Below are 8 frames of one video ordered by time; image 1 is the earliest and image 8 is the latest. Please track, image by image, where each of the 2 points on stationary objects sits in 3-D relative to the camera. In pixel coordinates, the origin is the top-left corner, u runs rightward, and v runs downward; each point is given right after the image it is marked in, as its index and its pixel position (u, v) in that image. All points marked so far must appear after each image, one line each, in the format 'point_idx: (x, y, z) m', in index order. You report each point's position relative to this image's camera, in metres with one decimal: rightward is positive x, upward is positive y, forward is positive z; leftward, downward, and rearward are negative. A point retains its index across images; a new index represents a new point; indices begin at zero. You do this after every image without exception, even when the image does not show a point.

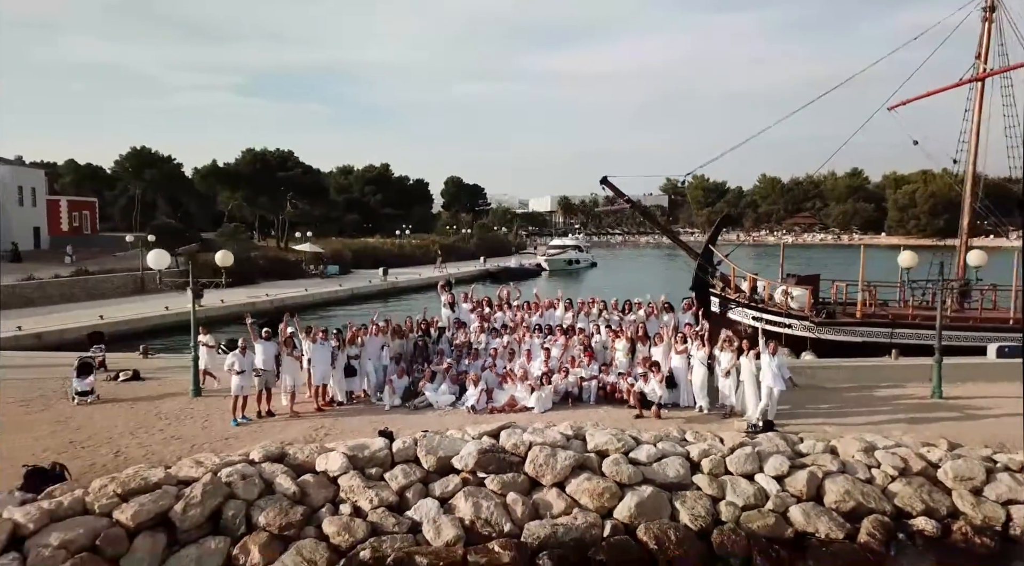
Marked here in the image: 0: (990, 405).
0: (+6.0, -1.5, +9.4) m
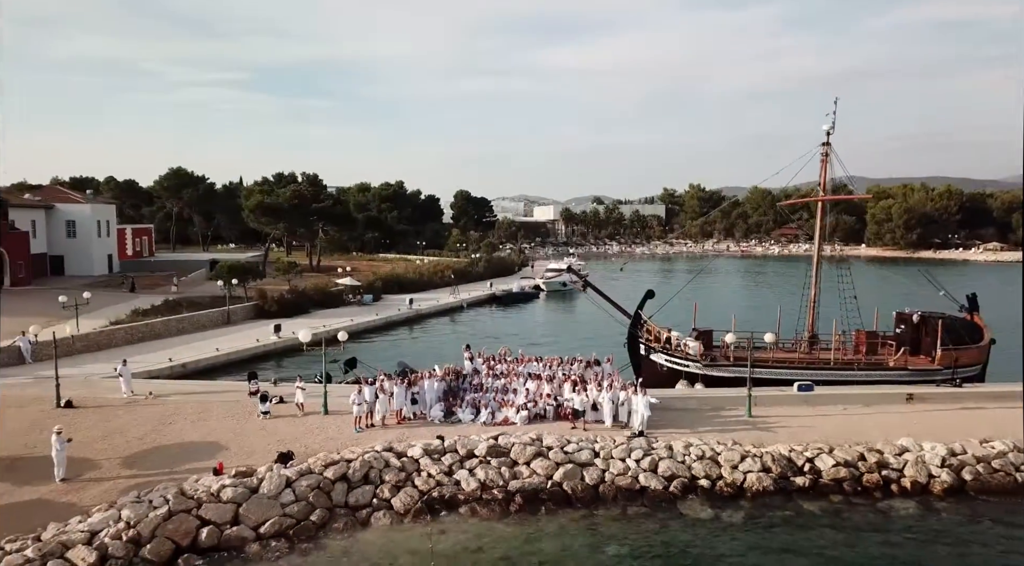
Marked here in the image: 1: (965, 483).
0: (+5.9, -3.1, +16.7) m
1: (+8.7, -3.8, +14.3) m
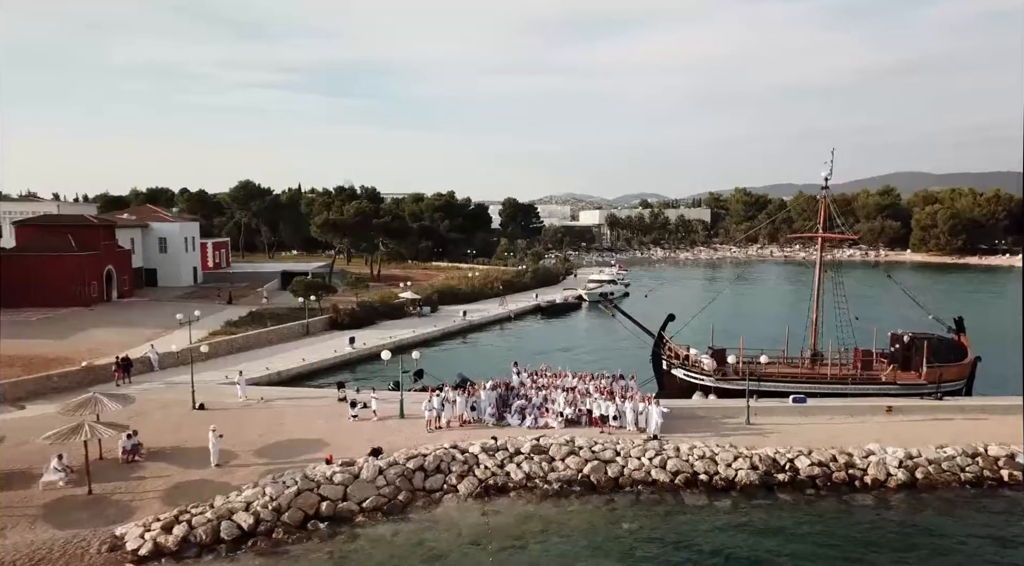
0: (+7.0, -4.0, +20.3) m
1: (+9.7, -4.7, +17.8) m
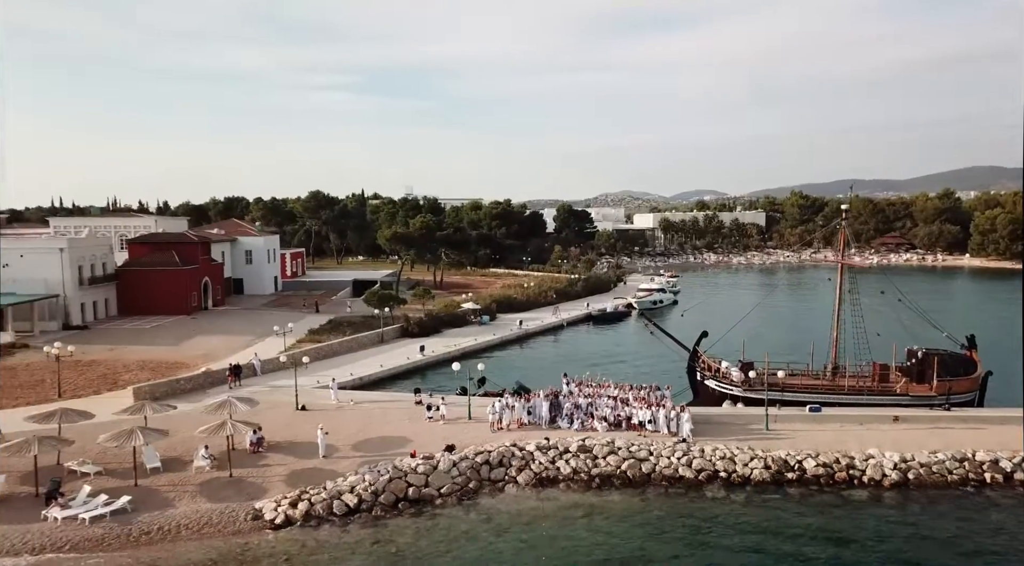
0: (+8.6, -4.7, +23.5) m
1: (+11.1, -5.5, +20.8) m
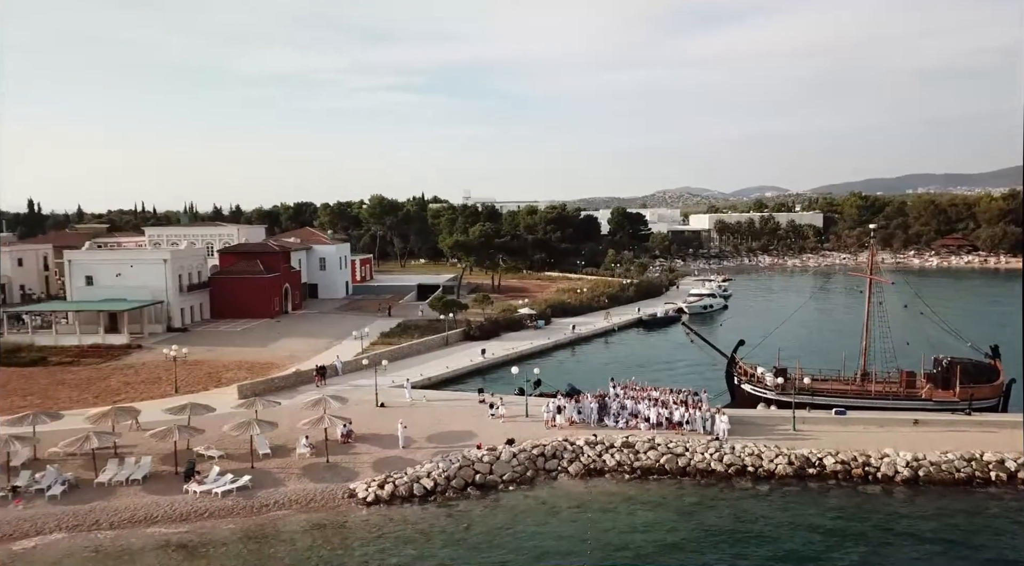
0: (+10.4, -5.3, +26.1) m
1: (+12.7, -6.0, +23.2) m
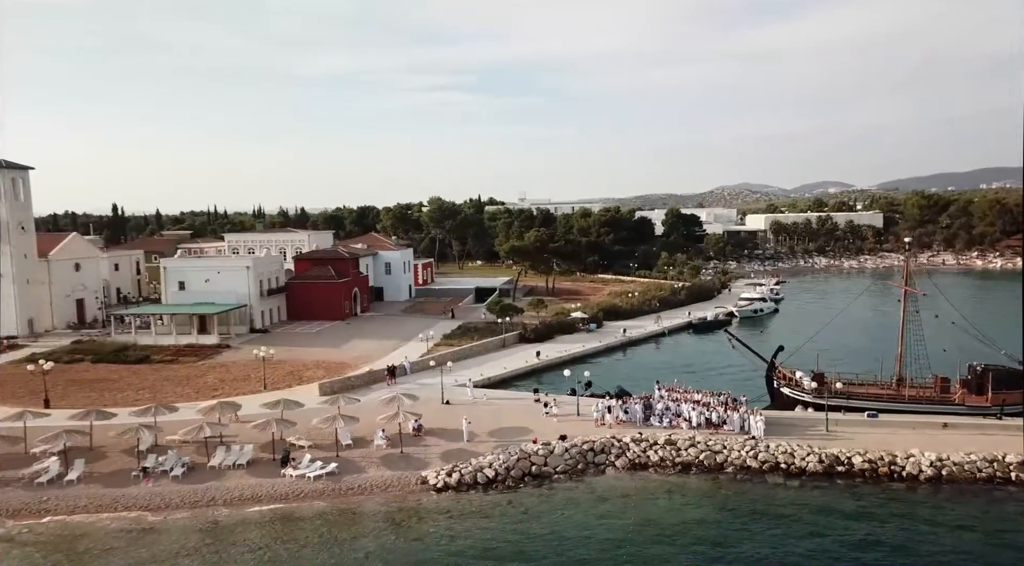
0: (+12.4, -5.7, +28.1) m
1: (+14.5, -6.5, +25.1) m
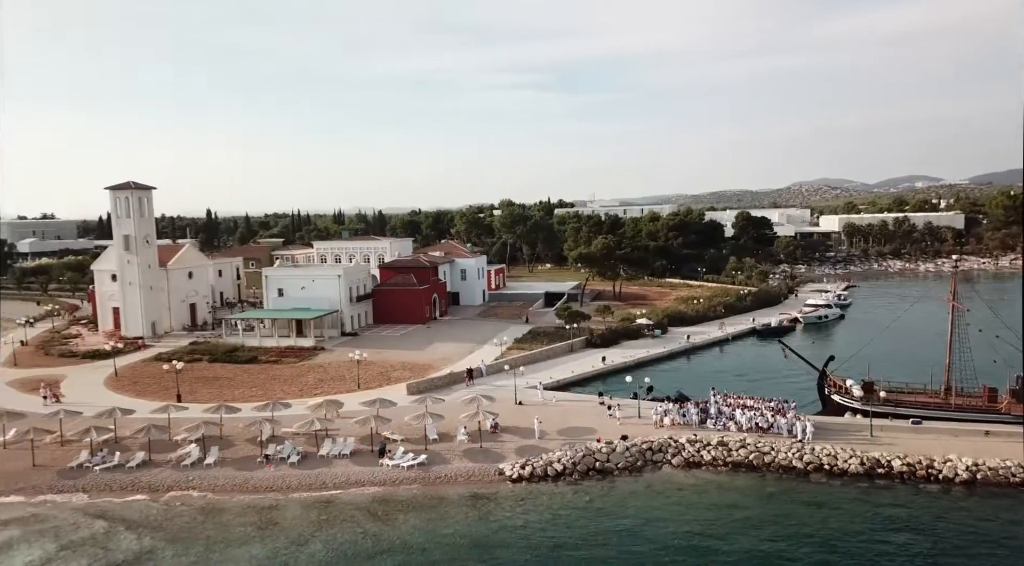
0: (+15.2, -6.4, +30.4) m
1: (+17.0, -7.2, +27.2) m
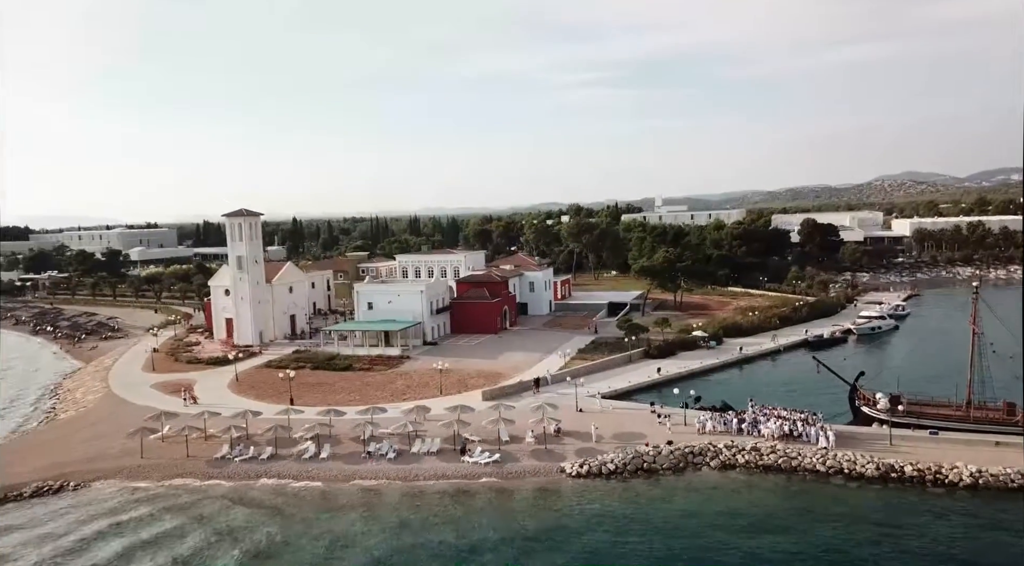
0: (+18.0, -7.7, +34.3) m
1: (+19.5, -8.4, +30.9) m
